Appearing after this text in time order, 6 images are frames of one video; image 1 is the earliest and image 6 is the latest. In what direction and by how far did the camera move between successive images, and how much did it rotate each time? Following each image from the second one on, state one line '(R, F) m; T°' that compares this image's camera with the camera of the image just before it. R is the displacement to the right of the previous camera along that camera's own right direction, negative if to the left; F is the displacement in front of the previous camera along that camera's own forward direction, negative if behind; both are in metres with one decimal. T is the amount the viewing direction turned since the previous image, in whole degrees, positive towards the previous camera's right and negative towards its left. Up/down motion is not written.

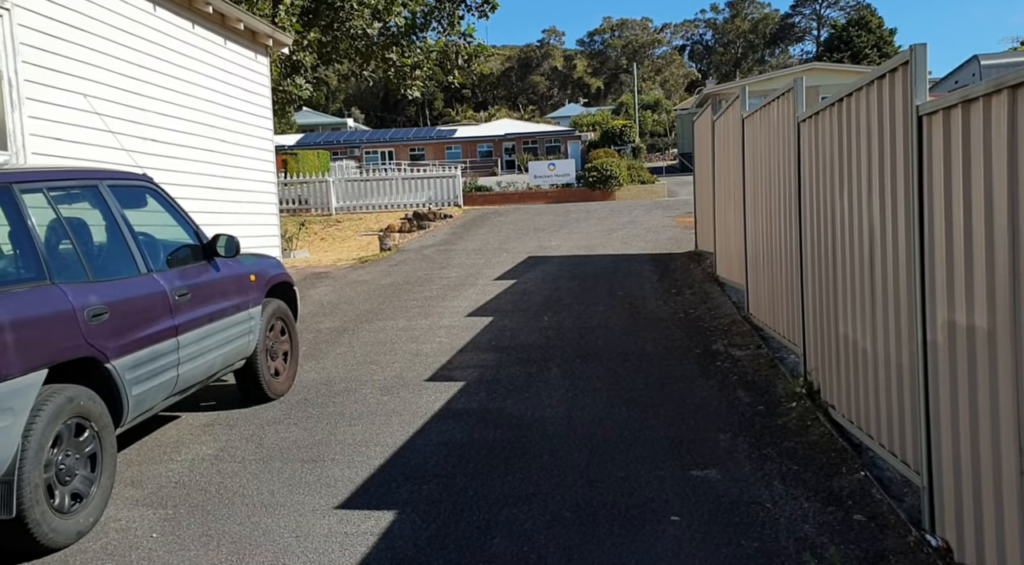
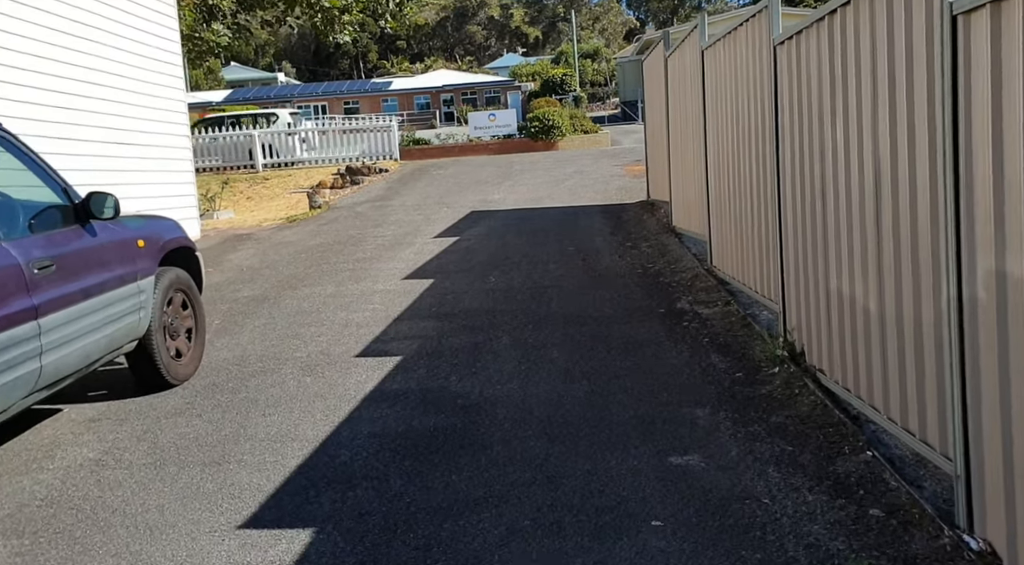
(0.0, +1.1) m; +3°
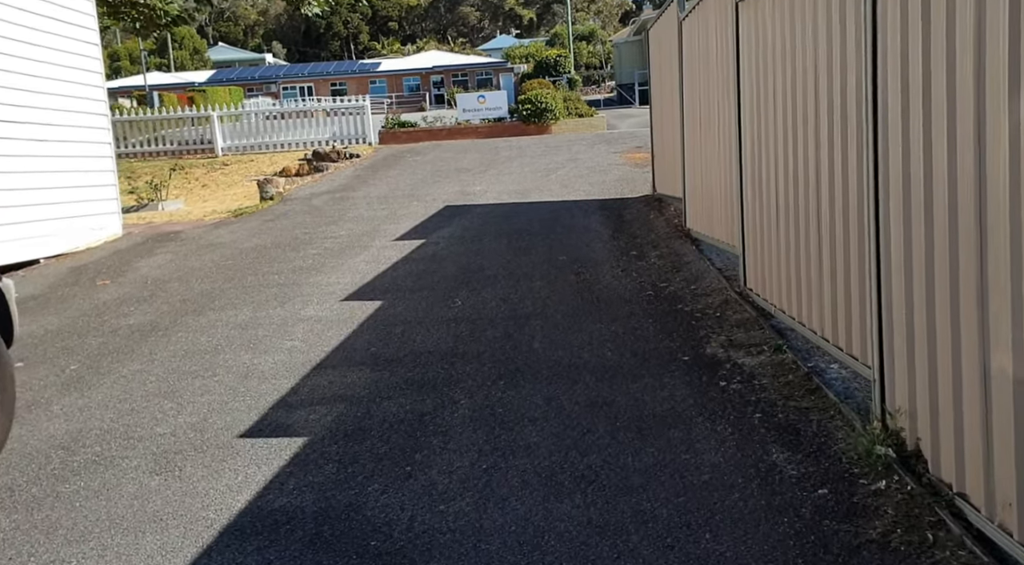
(+0.2, +2.4) m; 0°
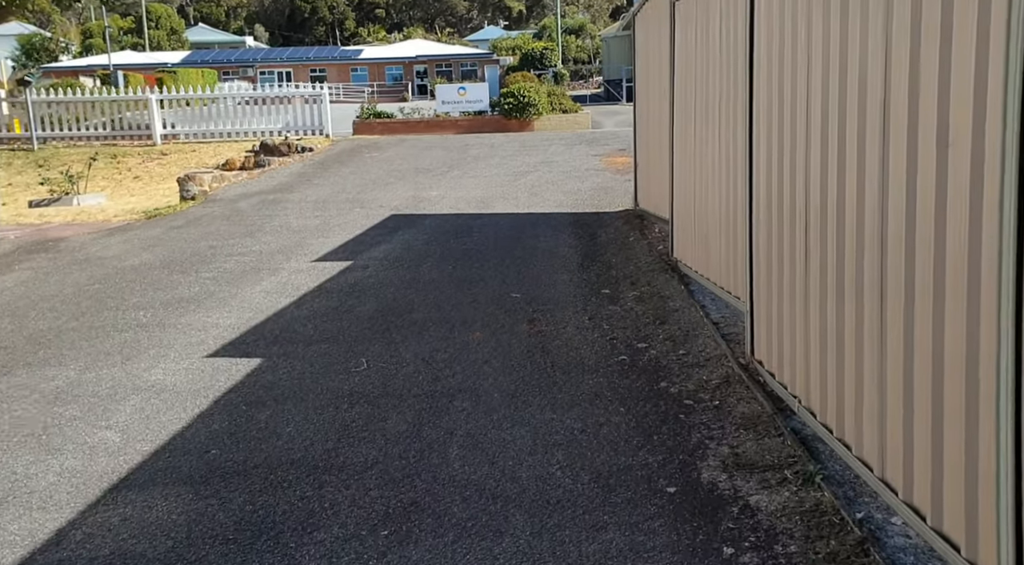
(+0.3, +2.1) m; +1°
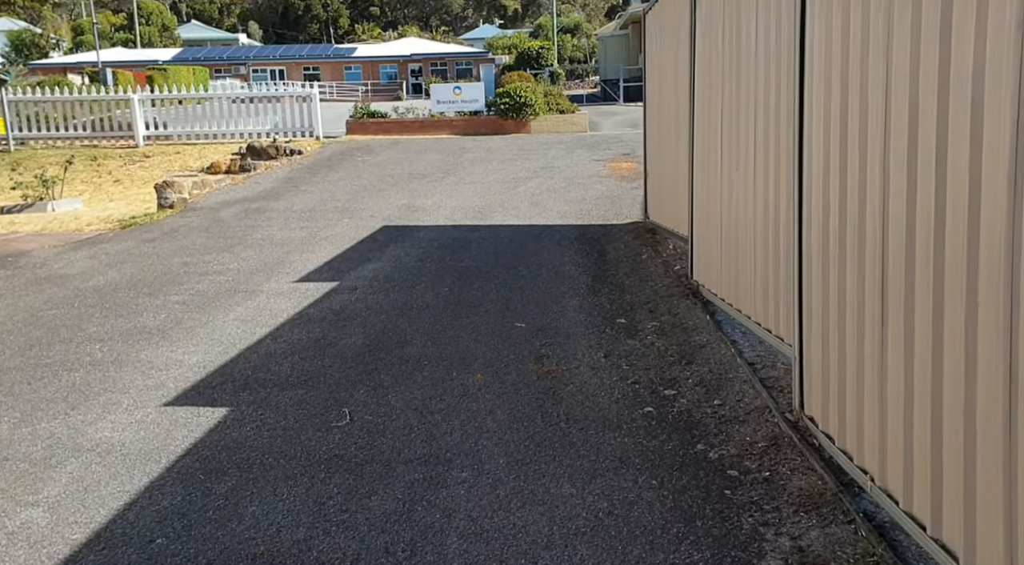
(-0.1, +0.8) m; 0°
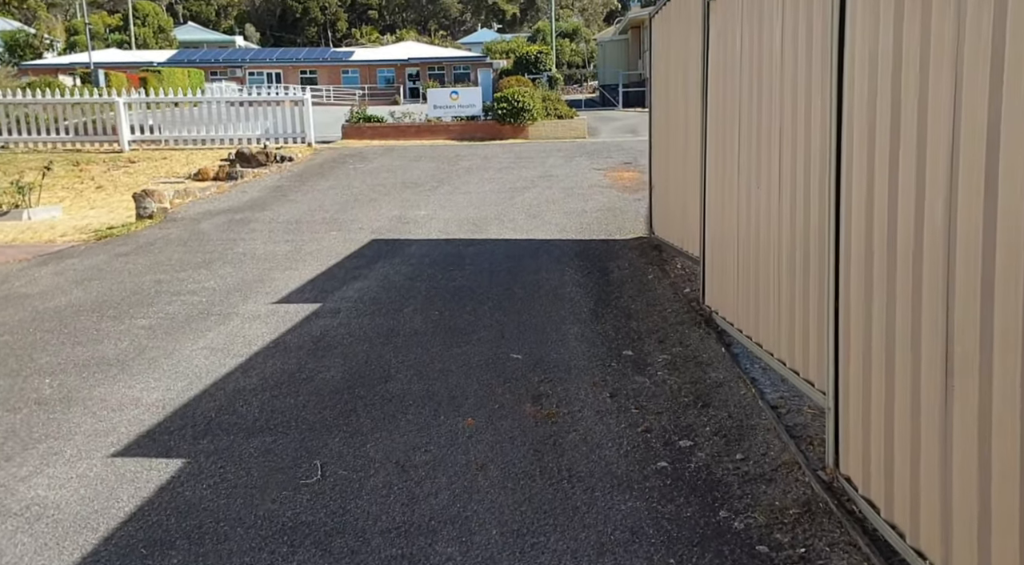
(0.0, +0.6) m; 0°
